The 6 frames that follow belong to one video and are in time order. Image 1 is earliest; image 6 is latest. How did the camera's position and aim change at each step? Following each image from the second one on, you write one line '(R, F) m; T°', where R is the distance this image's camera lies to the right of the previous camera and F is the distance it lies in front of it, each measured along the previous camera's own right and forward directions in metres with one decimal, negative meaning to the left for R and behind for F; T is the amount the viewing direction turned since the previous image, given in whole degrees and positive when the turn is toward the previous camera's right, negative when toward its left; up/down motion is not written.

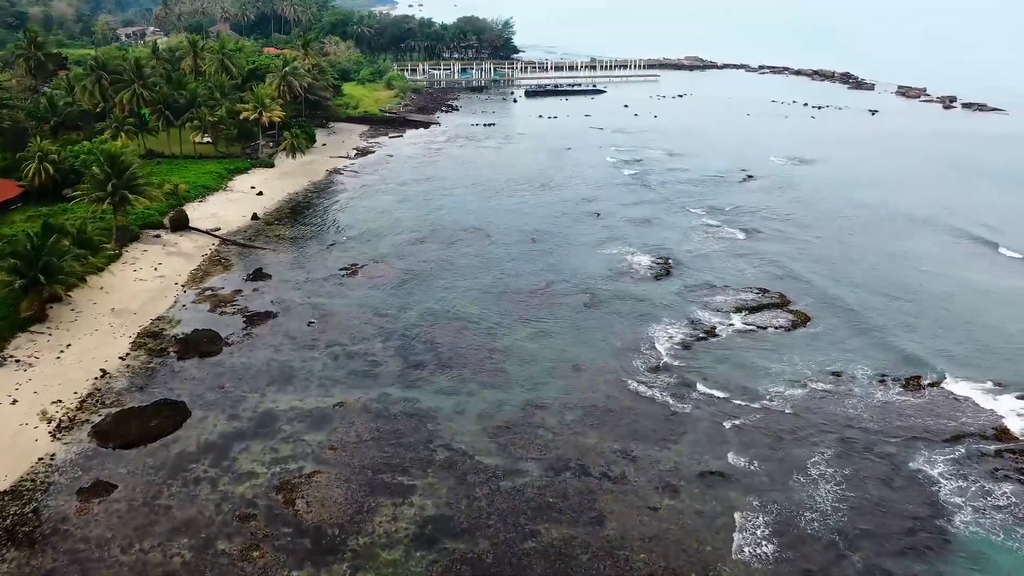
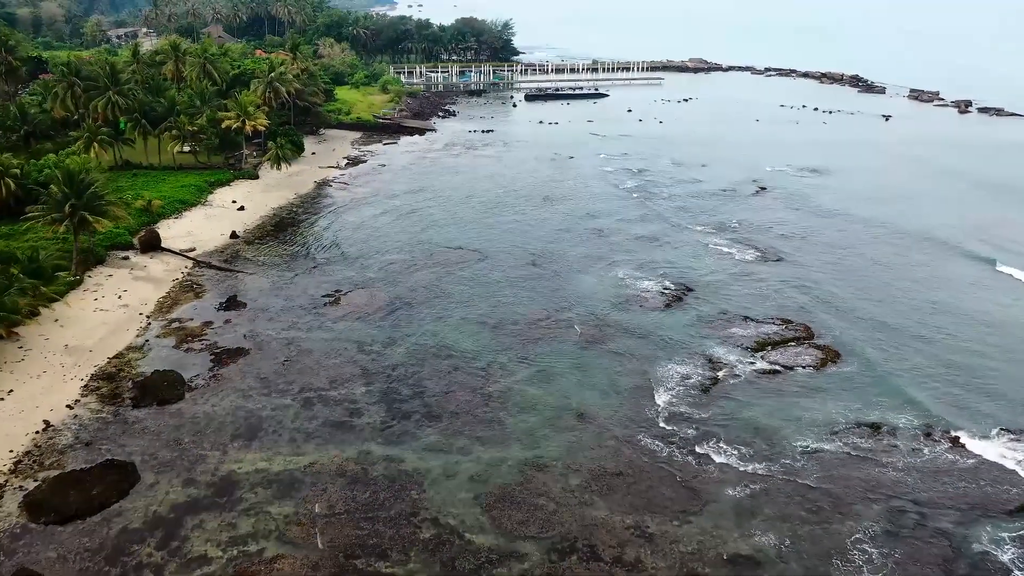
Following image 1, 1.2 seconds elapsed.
(+0.1, +3.2) m; 0°
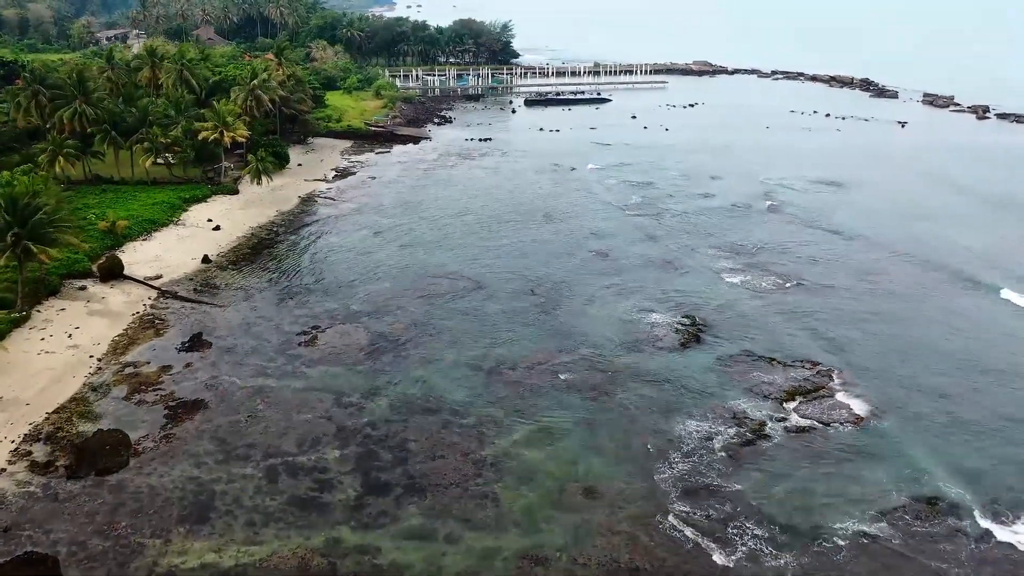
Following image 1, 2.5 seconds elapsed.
(+0.1, +3.5) m; 0°
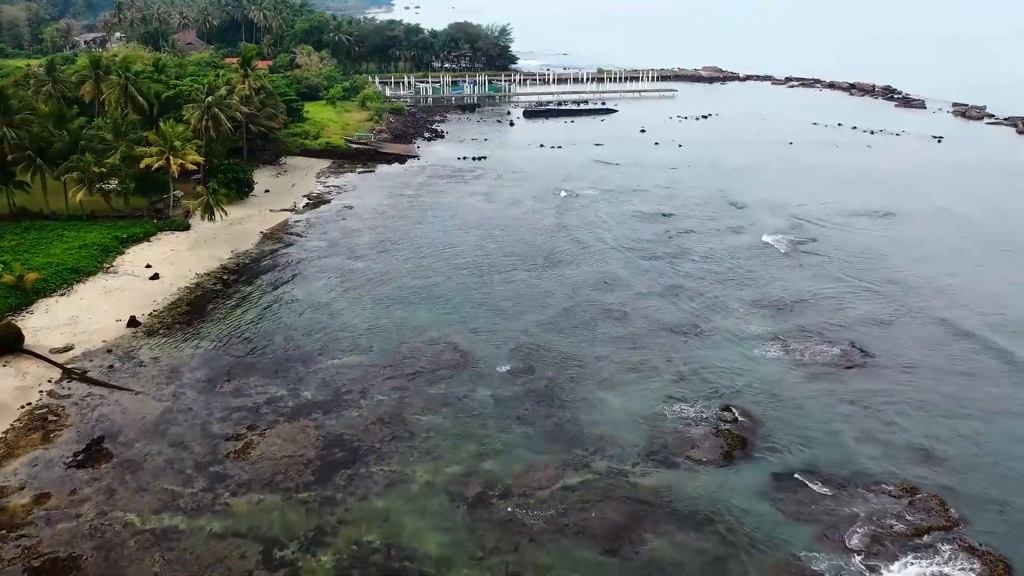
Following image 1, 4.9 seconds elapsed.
(+0.2, +6.9) m; 0°
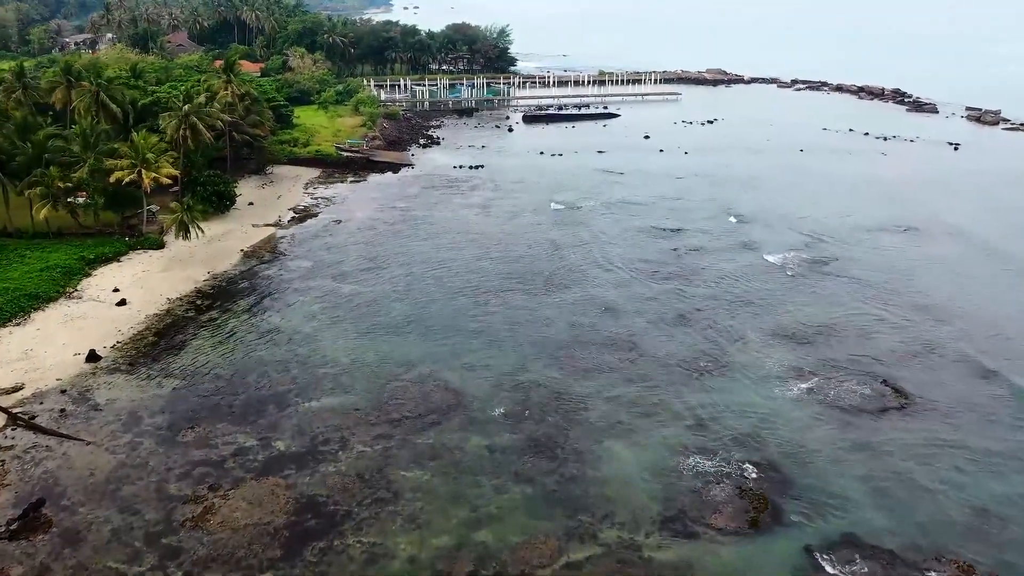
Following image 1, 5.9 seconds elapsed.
(+0.1, +2.8) m; 0°
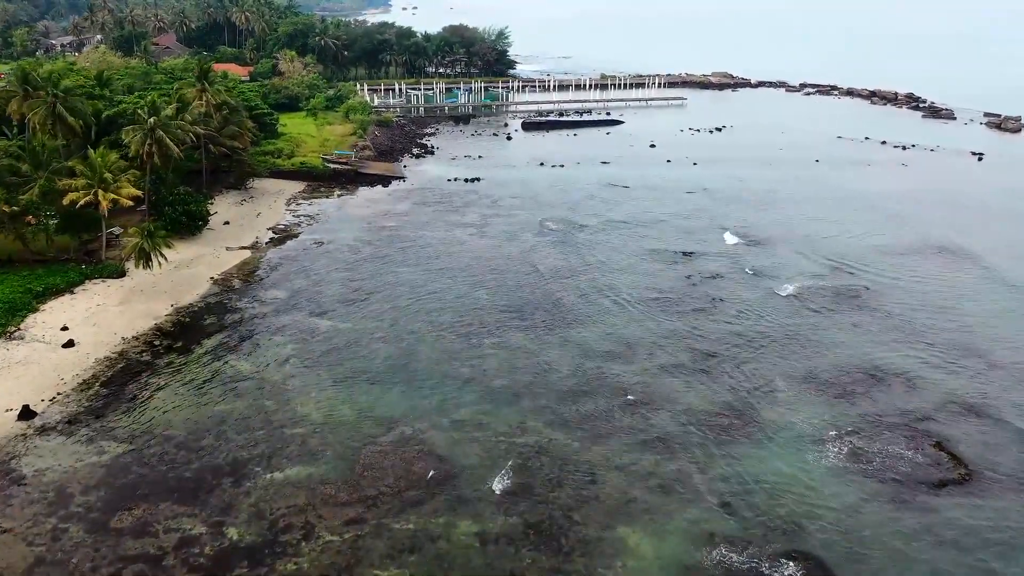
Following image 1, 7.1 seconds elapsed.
(+0.1, +3.7) m; 0°
